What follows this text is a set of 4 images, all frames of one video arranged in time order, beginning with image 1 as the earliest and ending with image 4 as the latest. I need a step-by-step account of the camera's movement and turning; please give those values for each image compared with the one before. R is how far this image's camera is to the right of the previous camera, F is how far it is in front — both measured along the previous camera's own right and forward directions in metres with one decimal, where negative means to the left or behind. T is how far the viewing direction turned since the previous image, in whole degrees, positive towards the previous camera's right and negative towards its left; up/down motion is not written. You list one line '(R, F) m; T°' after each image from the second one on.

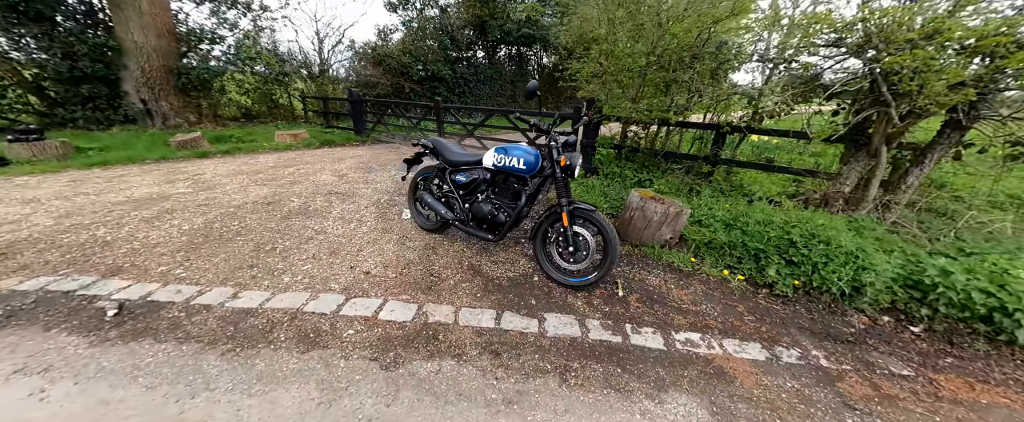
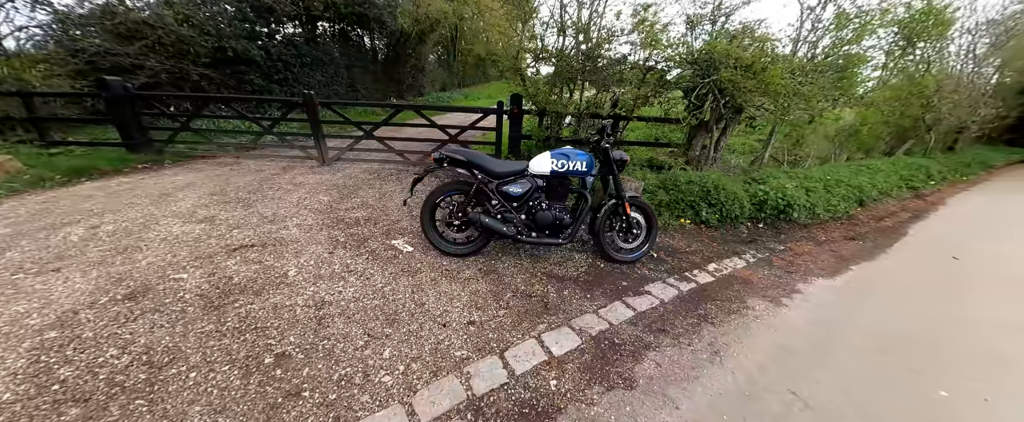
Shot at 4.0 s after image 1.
(-1.8, +0.6) m; +33°
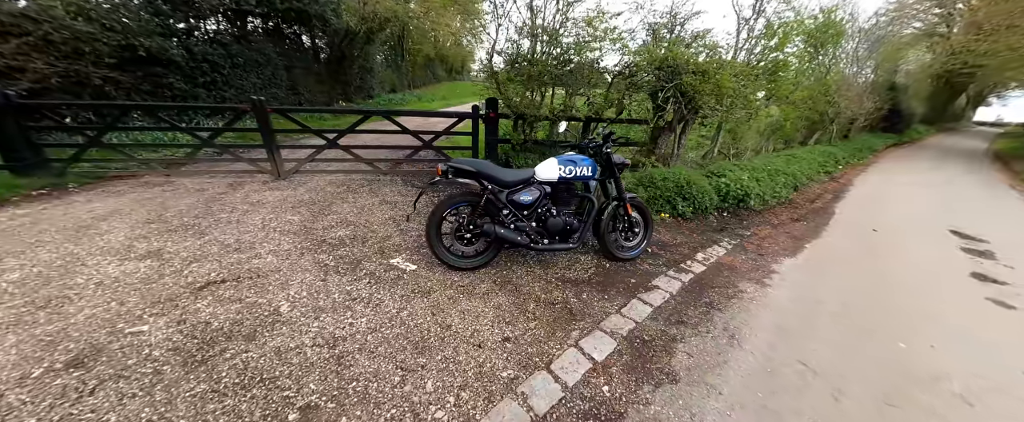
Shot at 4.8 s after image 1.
(-0.4, +0.1) m; +9°
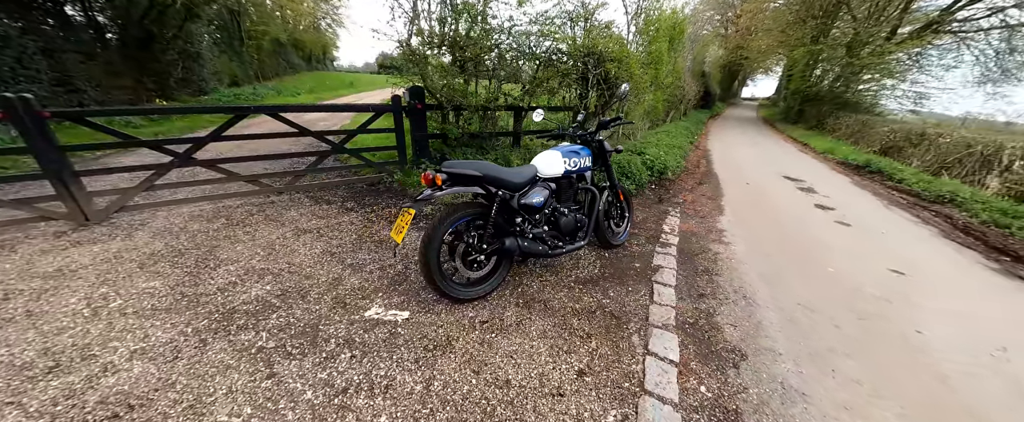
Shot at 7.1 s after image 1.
(-0.7, +0.5) m; +20°
